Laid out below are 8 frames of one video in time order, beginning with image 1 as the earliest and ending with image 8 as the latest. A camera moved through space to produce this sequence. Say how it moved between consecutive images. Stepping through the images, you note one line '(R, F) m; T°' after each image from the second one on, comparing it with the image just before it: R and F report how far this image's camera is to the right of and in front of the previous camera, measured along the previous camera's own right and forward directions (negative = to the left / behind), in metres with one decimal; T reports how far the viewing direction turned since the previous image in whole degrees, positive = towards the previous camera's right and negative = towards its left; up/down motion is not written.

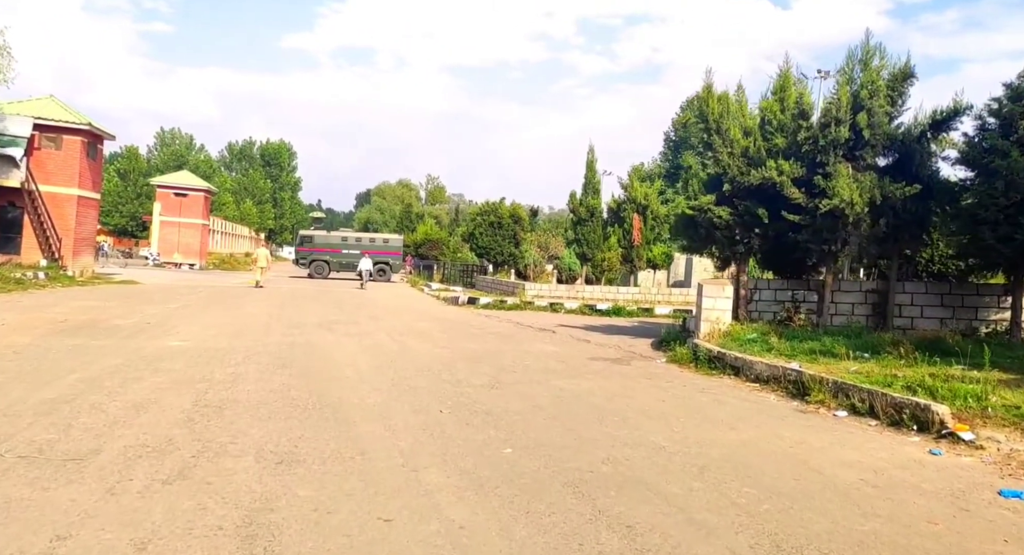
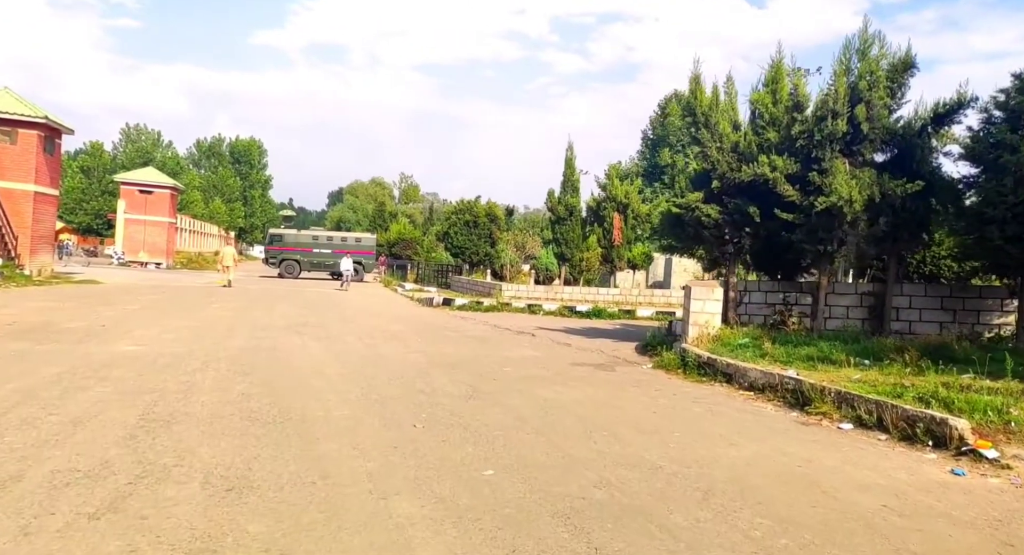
(-0.1, +0.7) m; +2°
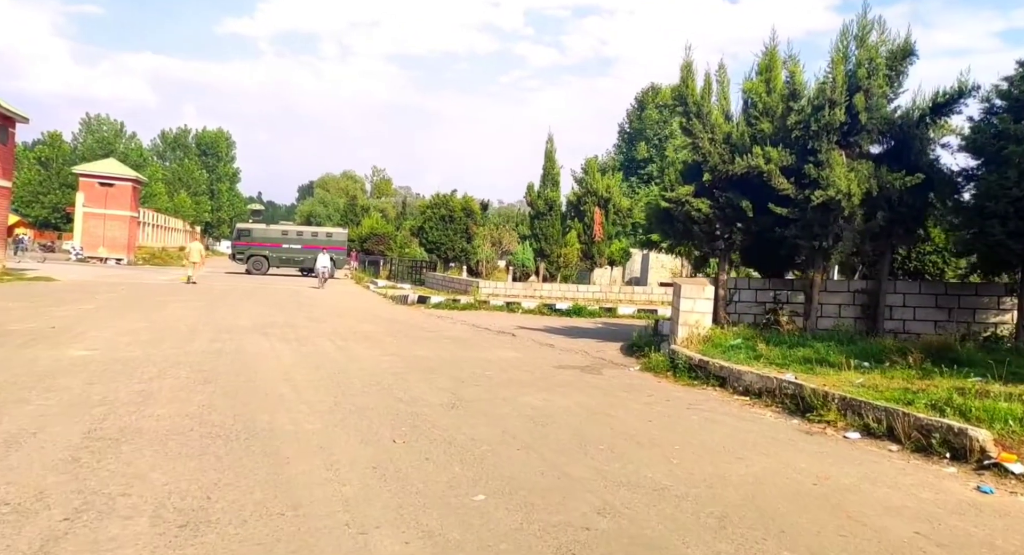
(-0.1, +0.6) m; +2°
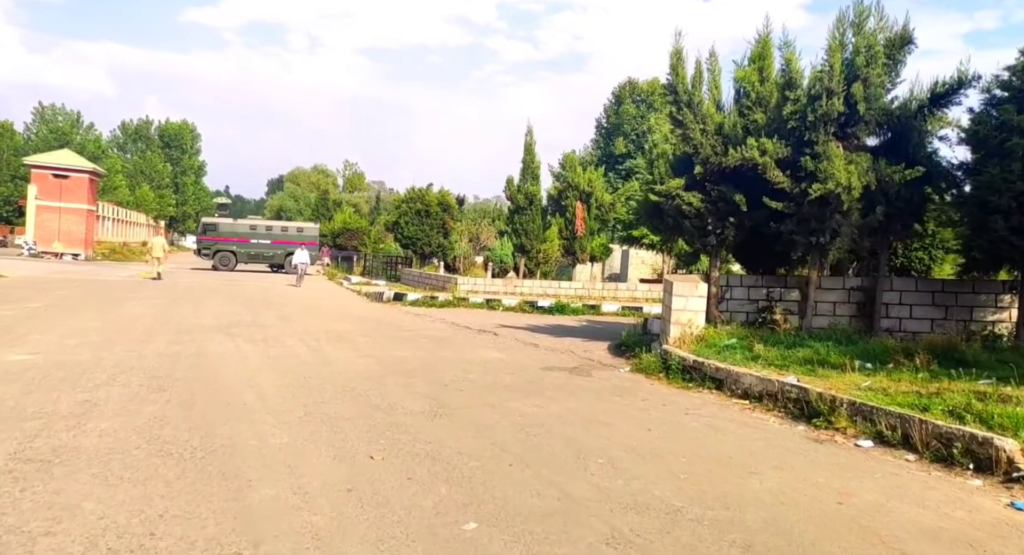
(-0.1, +0.6) m; +2°
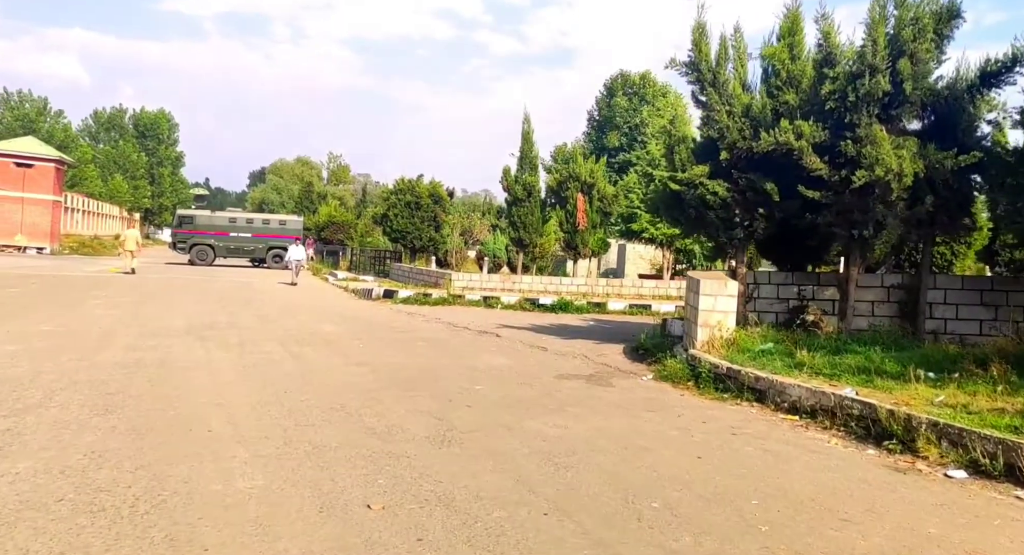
(-0.3, +1.2) m; +1°
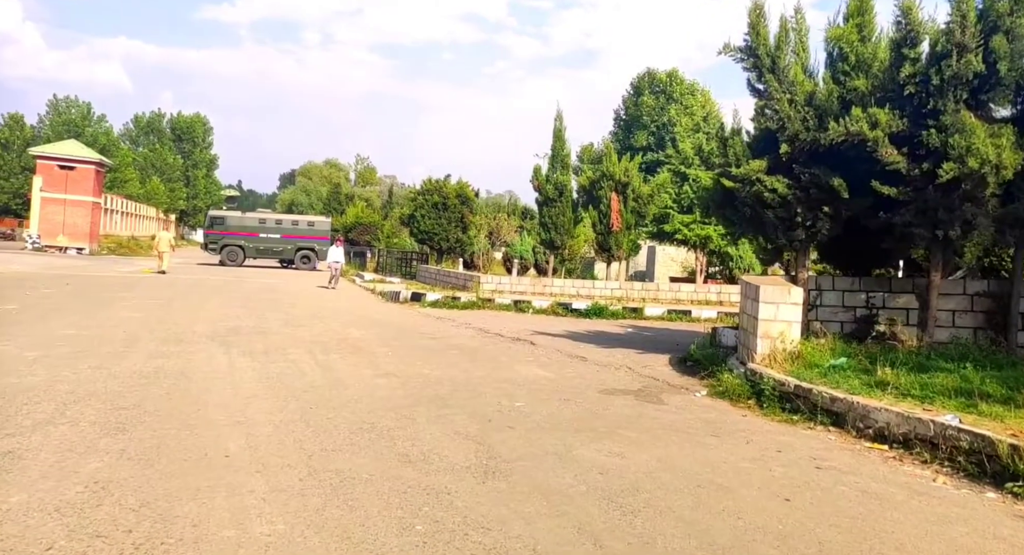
(-0.2, +0.8) m; -2°
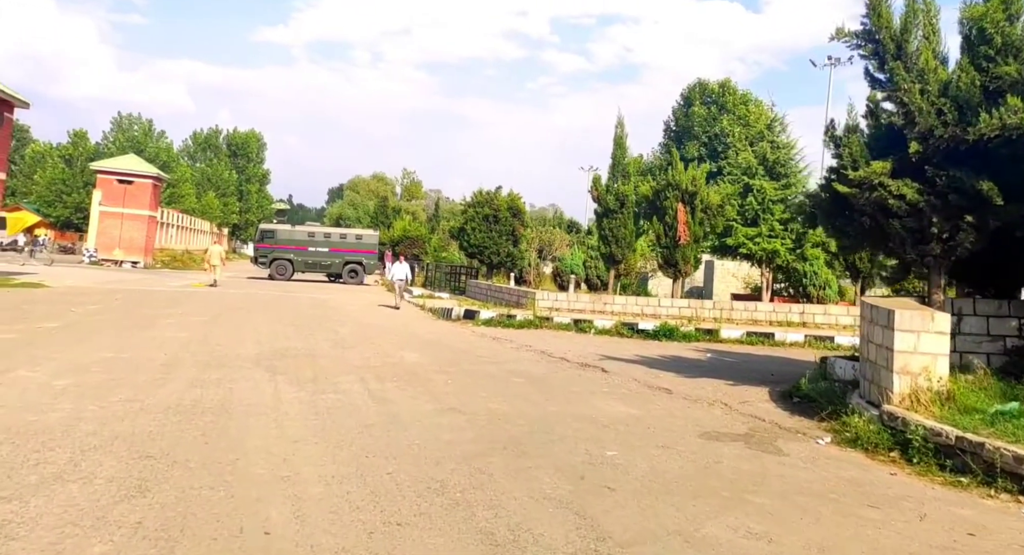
(-0.4, +1.3) m; -3°
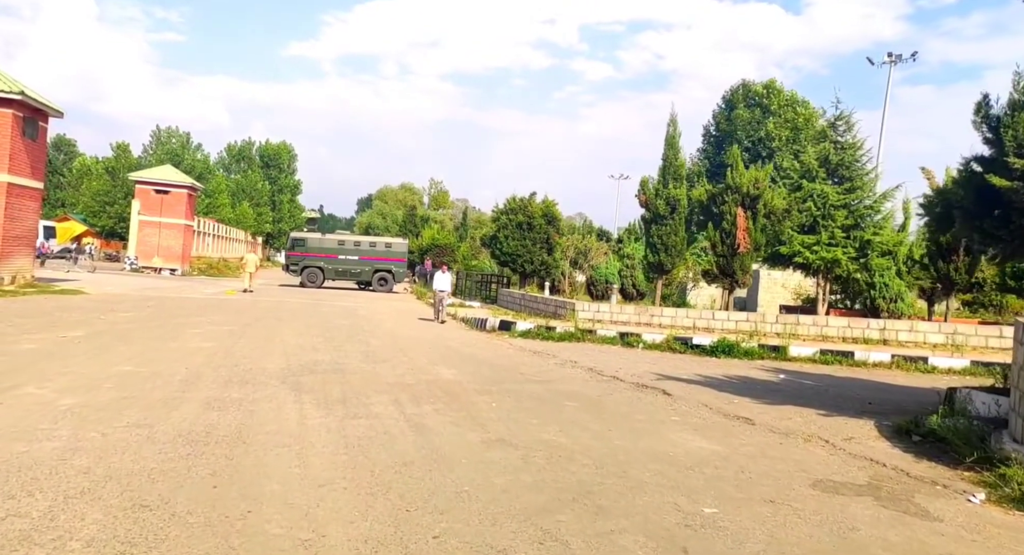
(-0.3, +1.5) m; -2°
